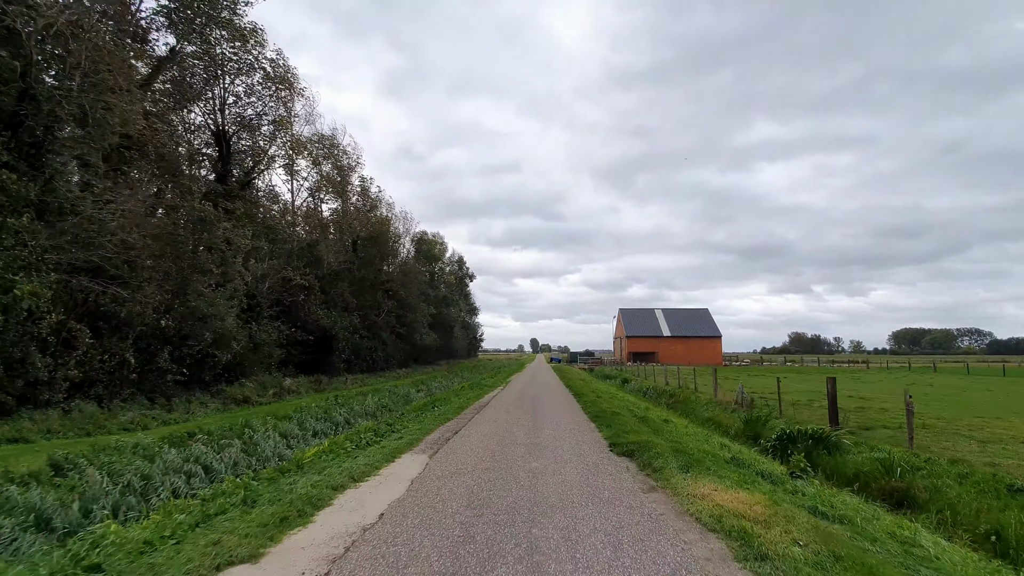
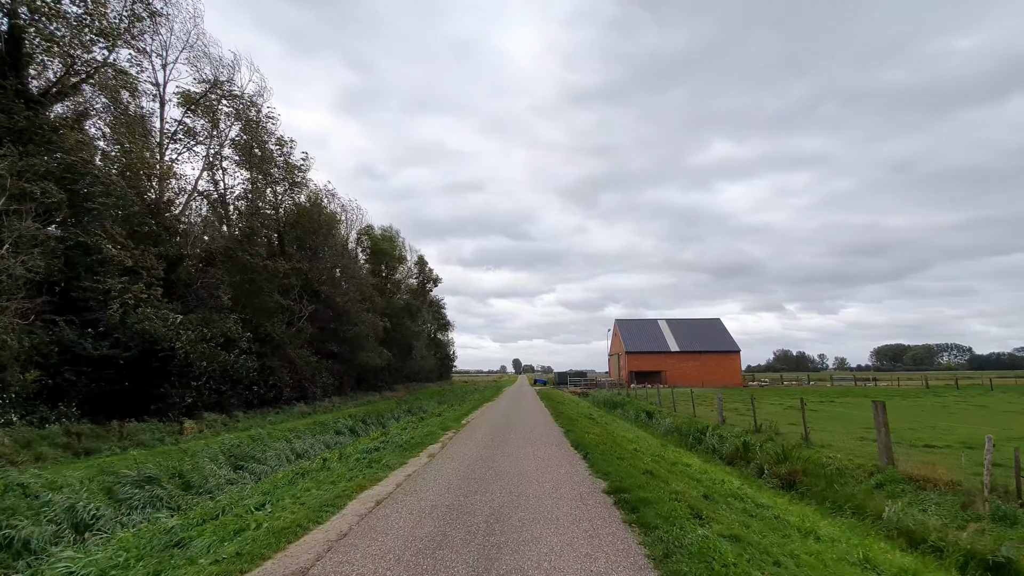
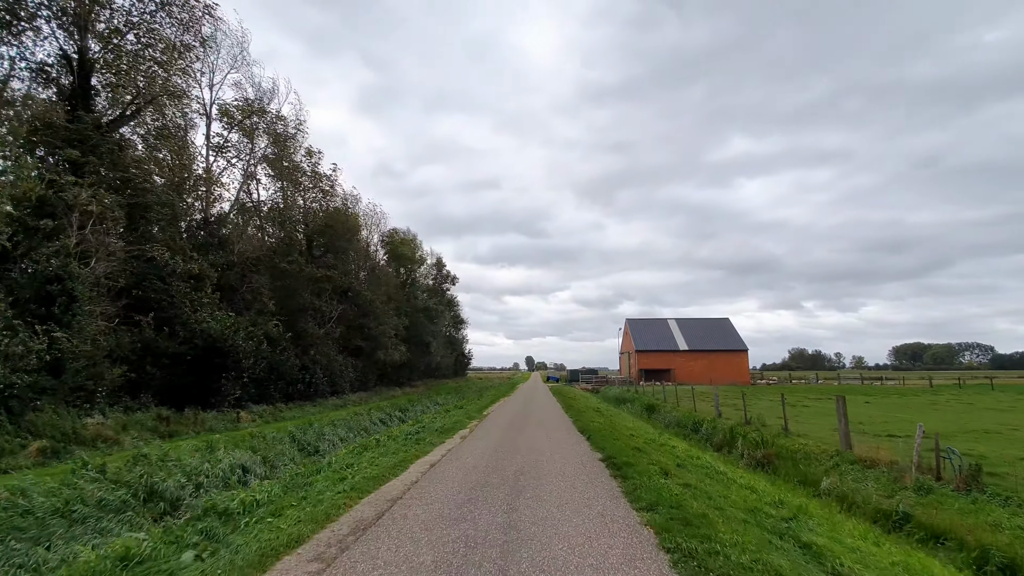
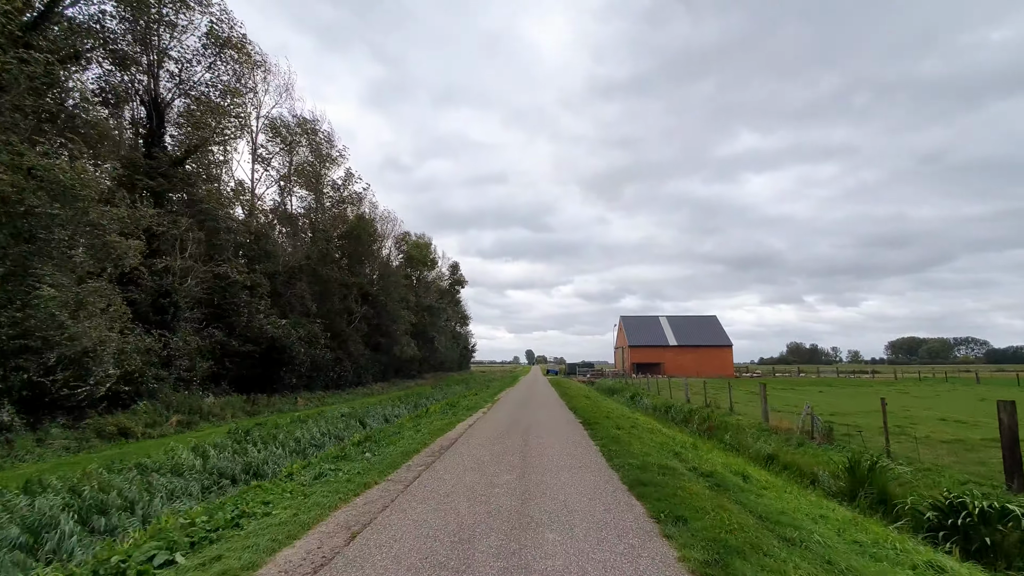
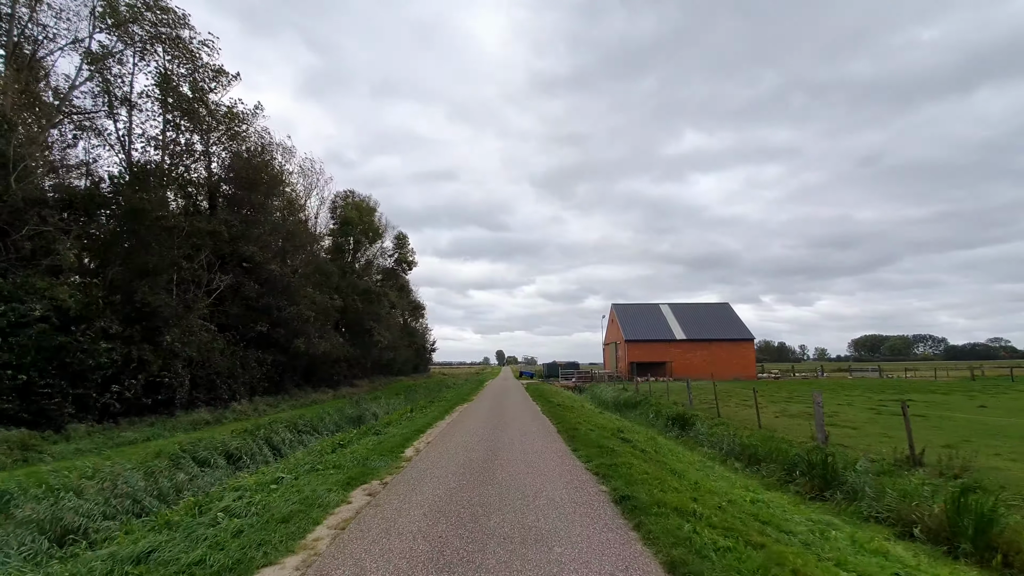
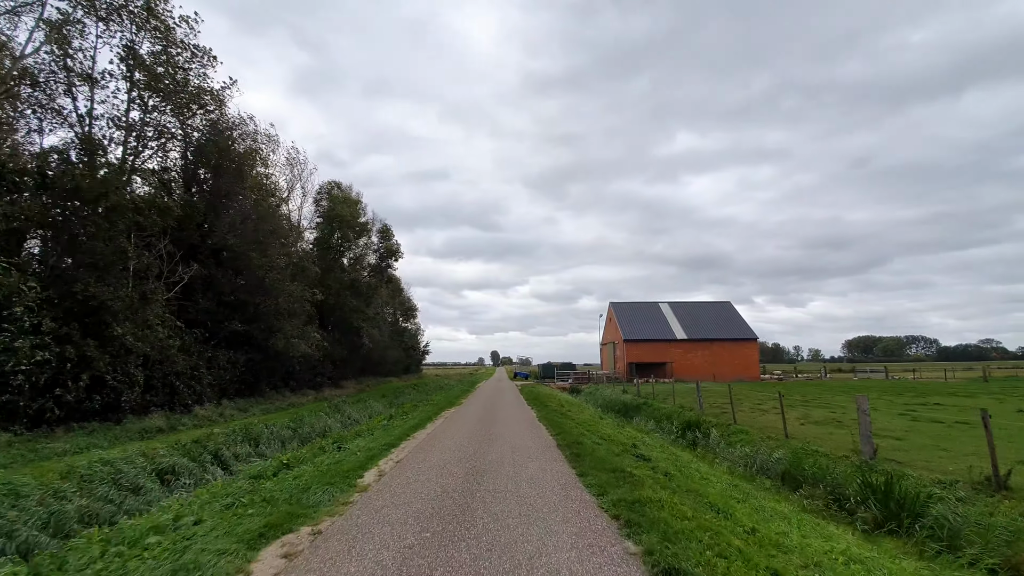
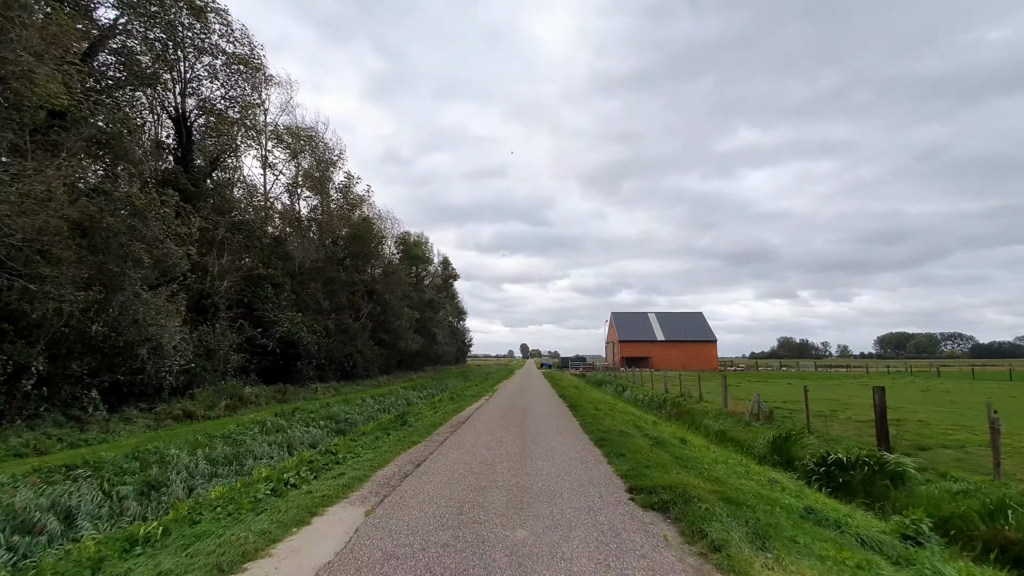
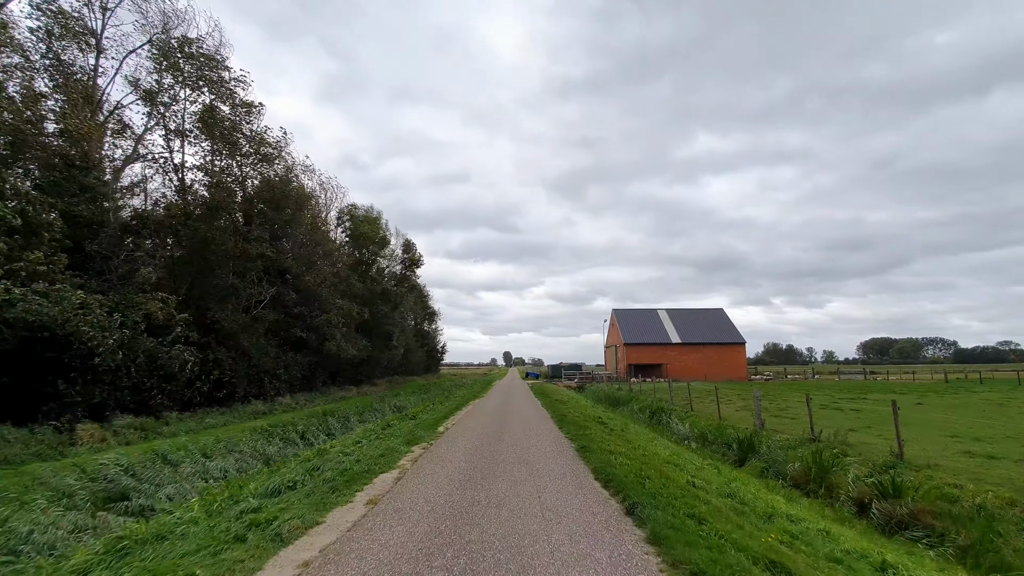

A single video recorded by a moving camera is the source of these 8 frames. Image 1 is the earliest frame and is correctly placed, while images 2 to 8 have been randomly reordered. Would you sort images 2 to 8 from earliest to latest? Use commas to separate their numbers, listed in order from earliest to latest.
7, 4, 3, 2, 8, 5, 6
